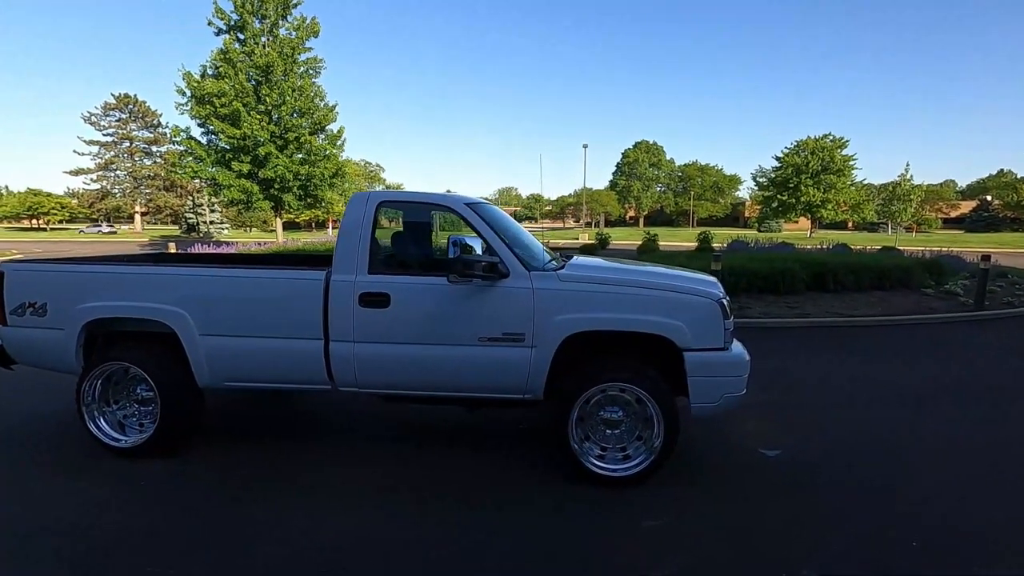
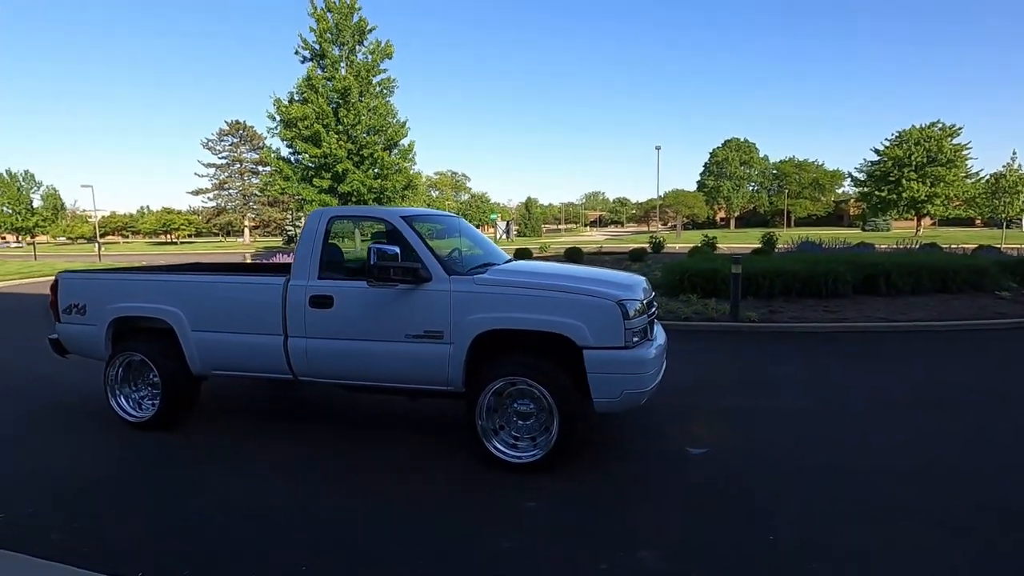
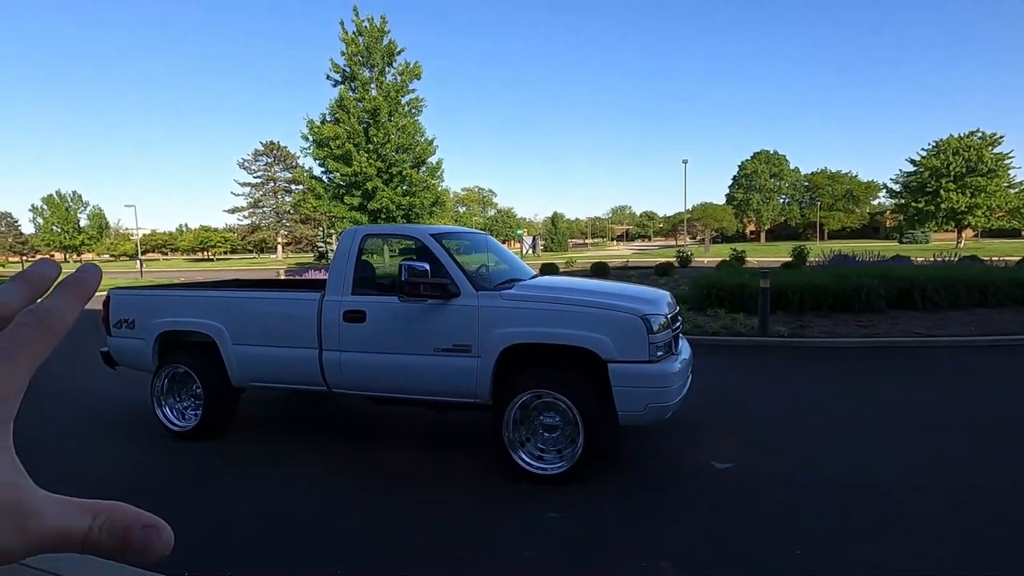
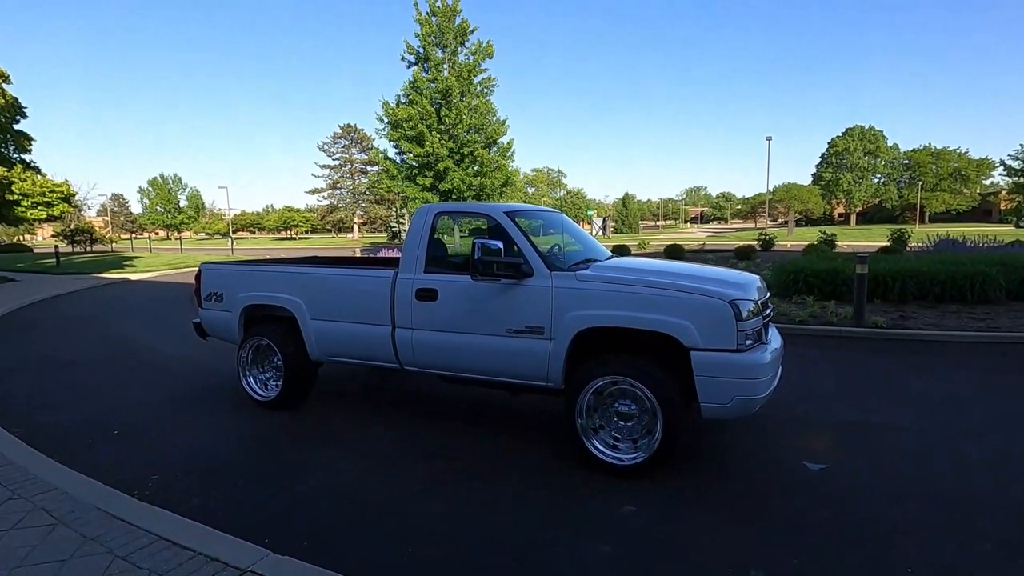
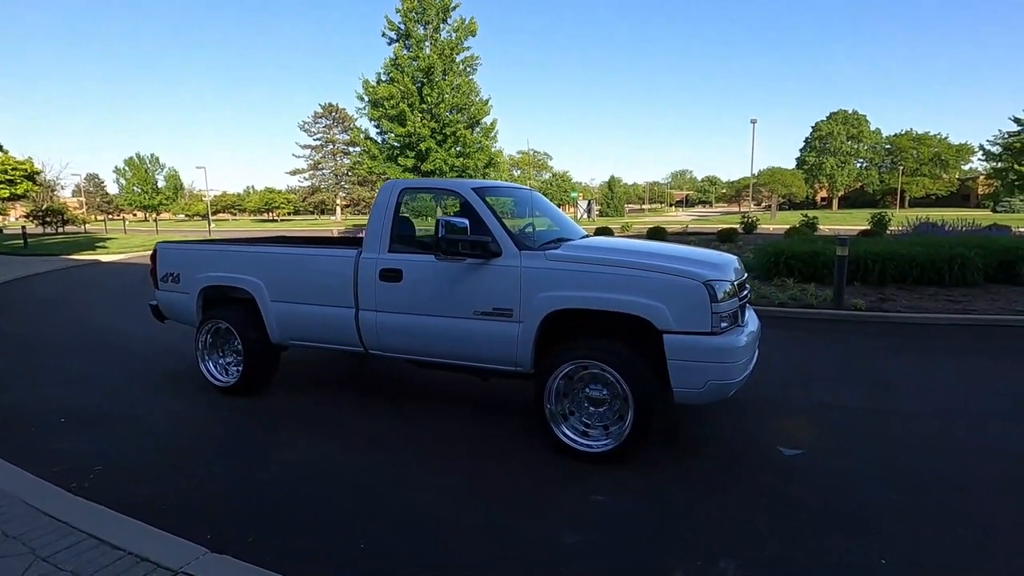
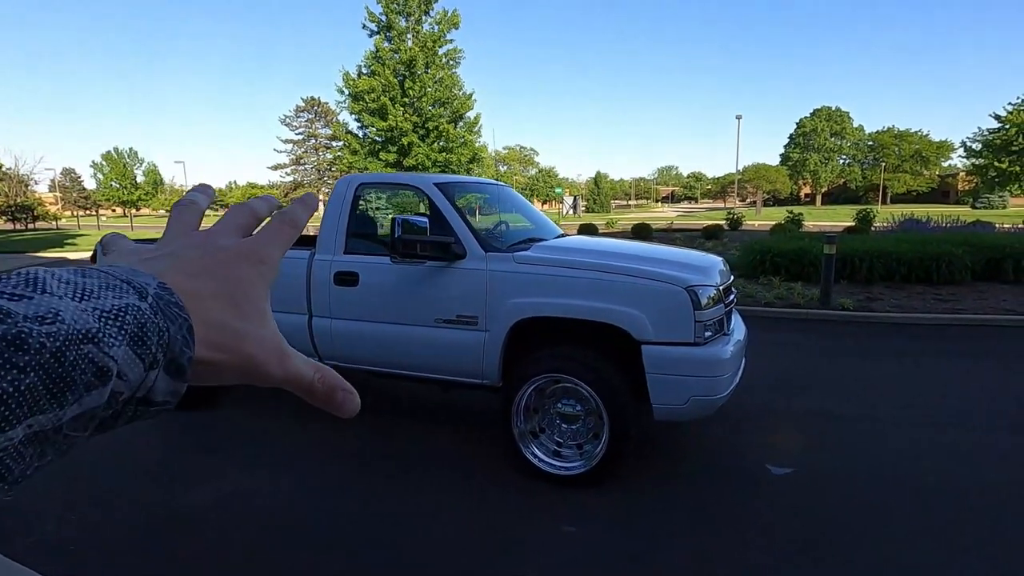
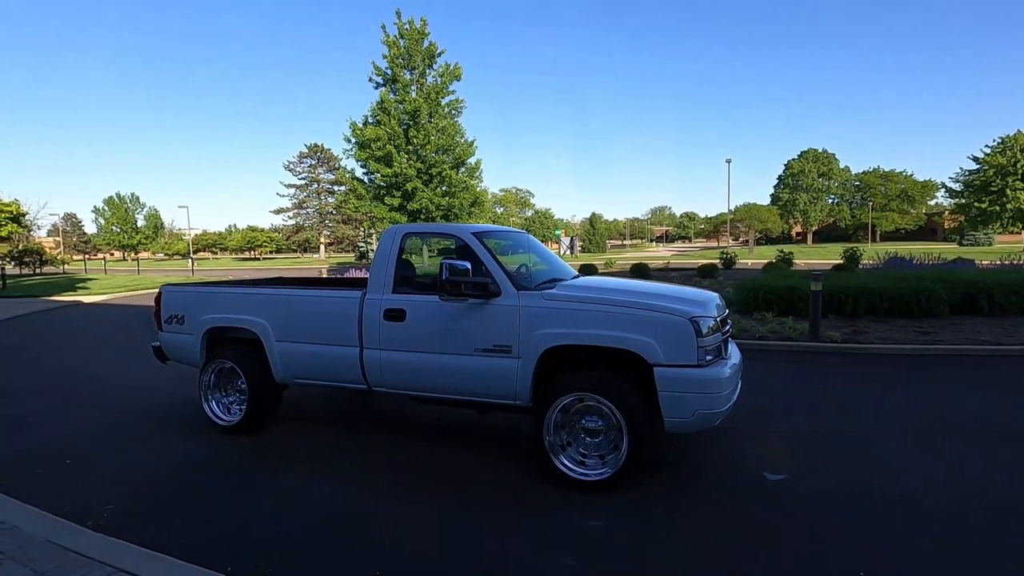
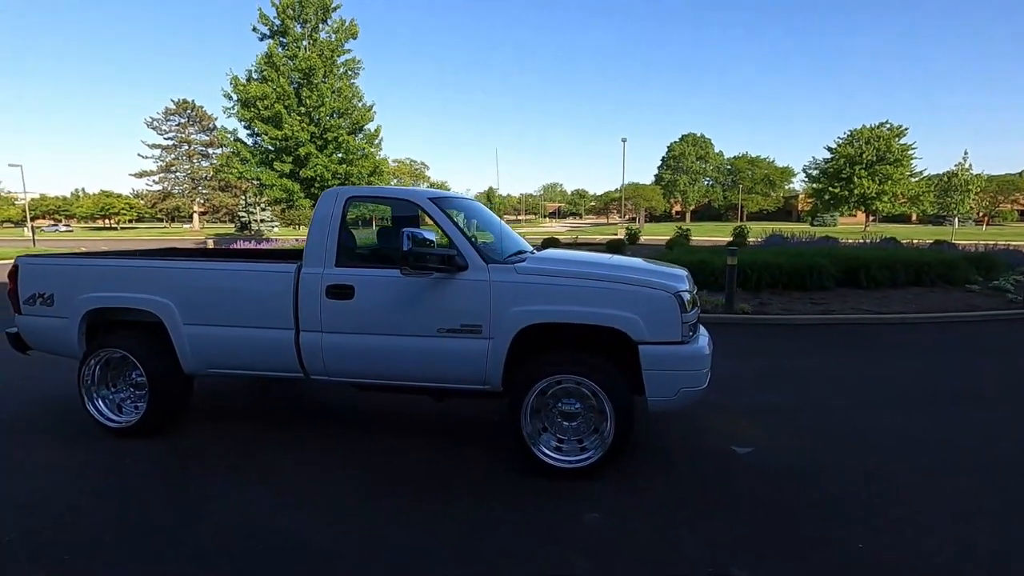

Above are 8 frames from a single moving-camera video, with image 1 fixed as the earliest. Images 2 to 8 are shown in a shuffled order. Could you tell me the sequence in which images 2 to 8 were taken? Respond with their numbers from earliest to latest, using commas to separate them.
8, 2, 3, 7, 4, 5, 6
